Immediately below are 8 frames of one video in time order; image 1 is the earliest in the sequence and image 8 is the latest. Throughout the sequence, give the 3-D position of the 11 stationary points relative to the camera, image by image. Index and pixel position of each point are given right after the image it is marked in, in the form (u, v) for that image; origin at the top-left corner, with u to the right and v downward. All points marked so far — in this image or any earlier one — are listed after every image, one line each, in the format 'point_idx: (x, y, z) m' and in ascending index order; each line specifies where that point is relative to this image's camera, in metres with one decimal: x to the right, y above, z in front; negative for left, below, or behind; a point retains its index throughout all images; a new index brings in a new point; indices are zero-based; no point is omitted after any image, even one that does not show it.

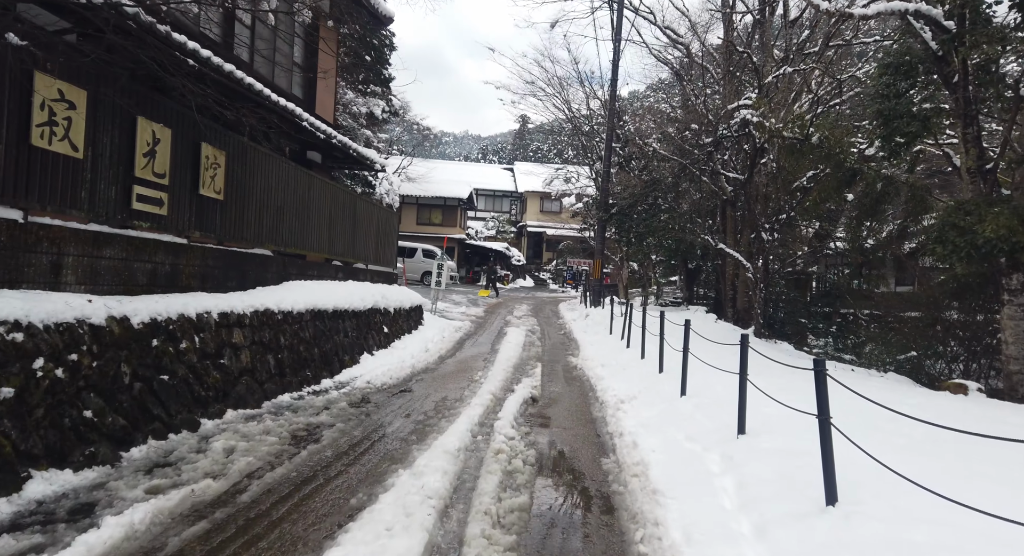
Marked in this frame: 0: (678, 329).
0: (+3.3, -1.2, +12.3) m
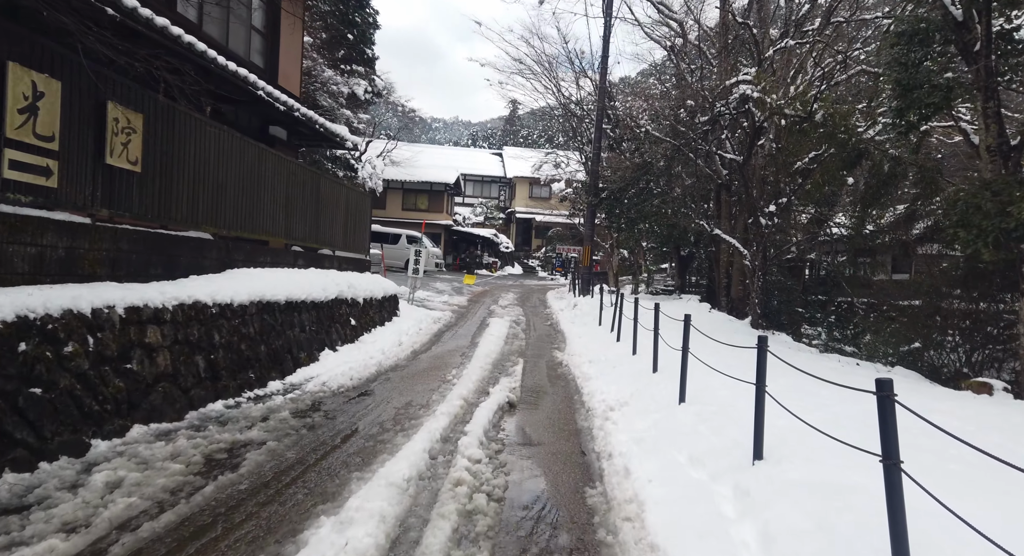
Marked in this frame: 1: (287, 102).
0: (+2.9, -1.0, +11.4) m
1: (-3.5, +2.8, +10.0) m
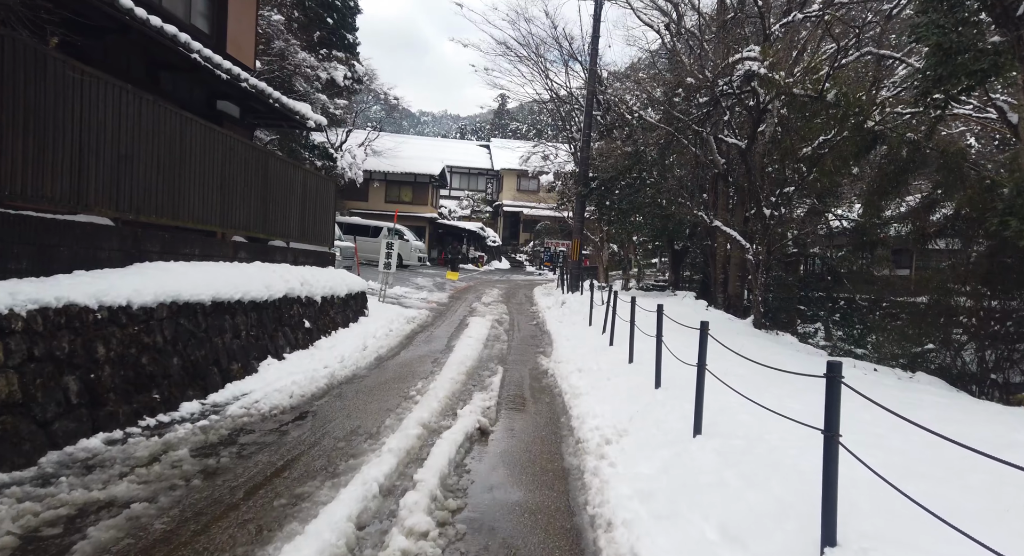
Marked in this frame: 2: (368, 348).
0: (+2.6, -0.9, +10.3) m
1: (-3.8, +2.8, +8.7) m
2: (-2.0, -1.0, +9.1) m
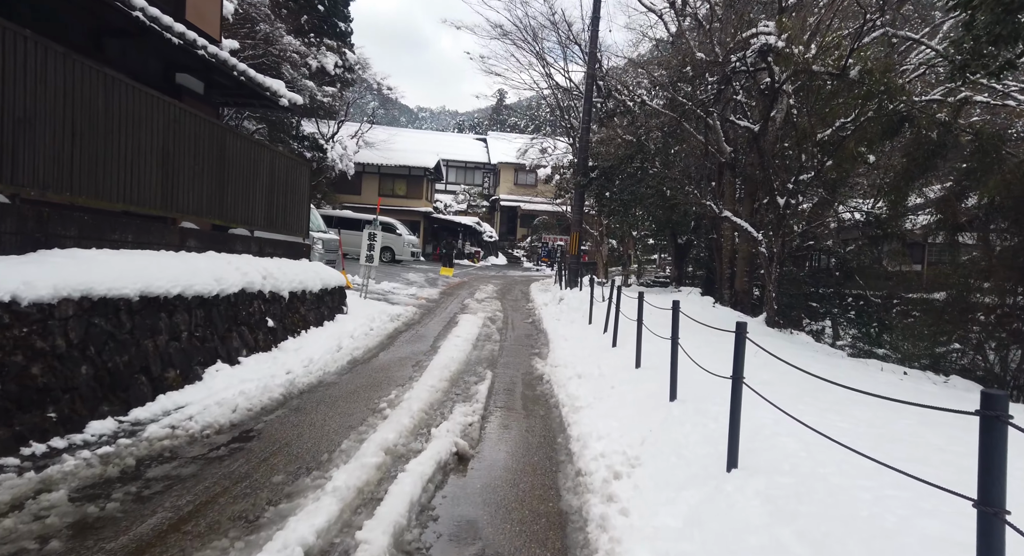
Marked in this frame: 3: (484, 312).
0: (+2.5, -0.8, +9.3) m
1: (-3.9, +2.9, +7.7) m
2: (-2.1, -0.9, +8.1) m
3: (-0.6, -0.7, +13.5) m
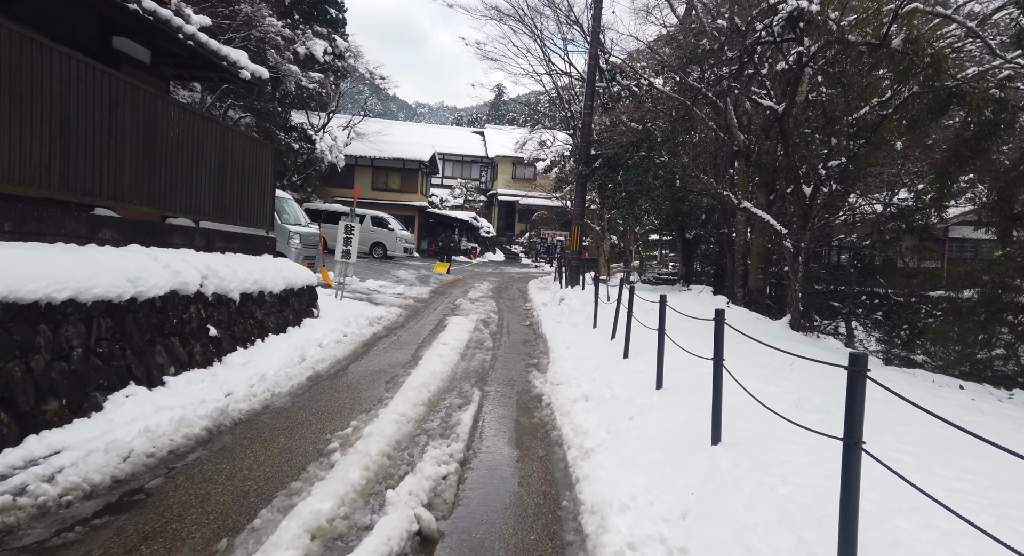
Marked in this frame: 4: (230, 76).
0: (+2.4, -0.8, +8.1) m
1: (-4.0, +2.9, +6.4) m
2: (-2.2, -0.9, +6.9) m
3: (-0.7, -0.7, +12.2) m
4: (-3.9, +2.8, +8.8) m
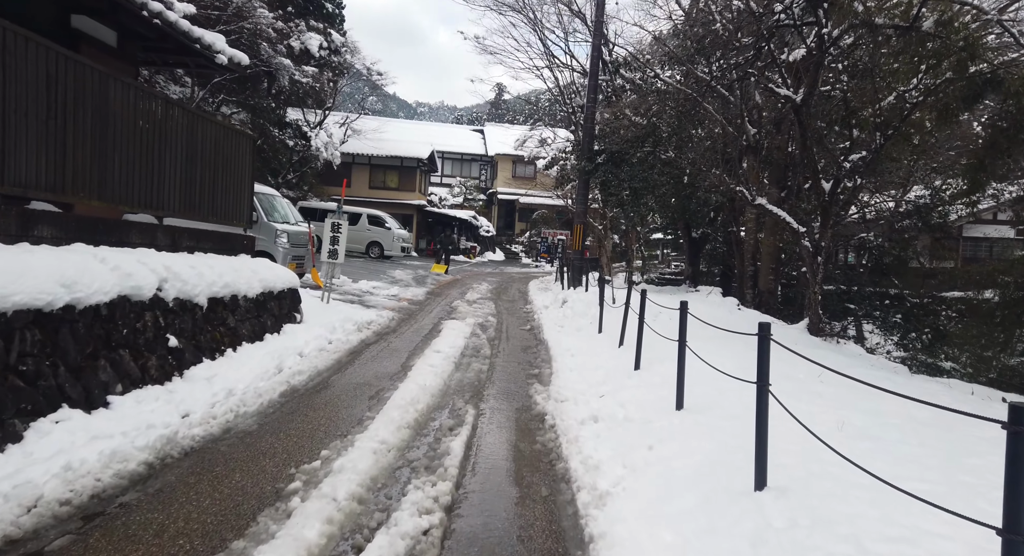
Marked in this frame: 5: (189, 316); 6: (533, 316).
0: (+2.4, -0.8, +7.4) m
1: (-4.0, +2.9, +5.7) m
2: (-2.2, -0.9, +6.2) m
3: (-0.7, -0.7, +11.5) m
4: (-3.9, +2.8, +8.1) m
5: (-2.9, -0.3, +5.6) m
6: (+0.4, -0.7, +12.0) m
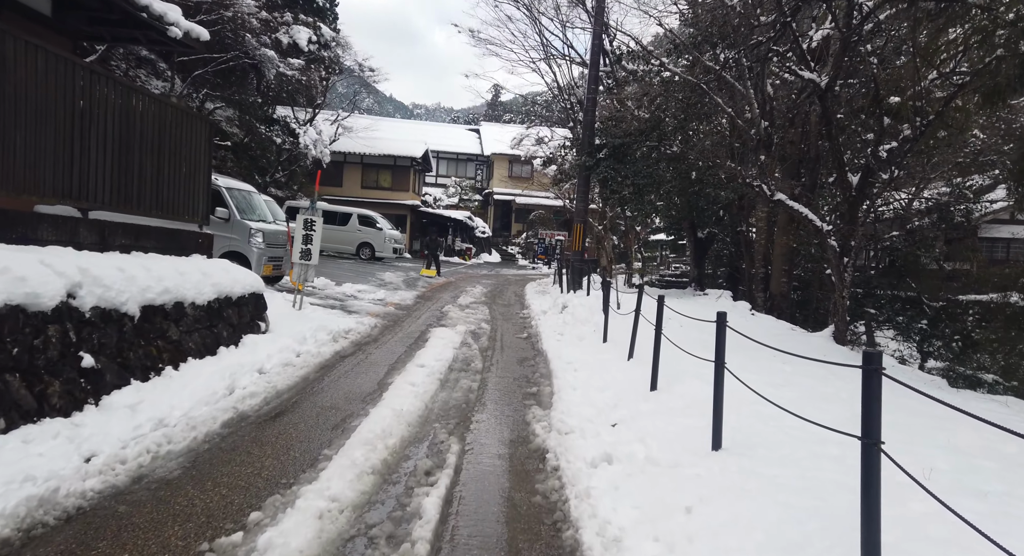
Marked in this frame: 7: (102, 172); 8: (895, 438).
0: (+2.4, -0.8, +6.4) m
1: (-4.0, +2.9, +4.7) m
2: (-2.3, -0.9, +5.2) m
3: (-0.8, -0.7, +10.5) m
4: (-4.0, +2.7, +7.1) m
5: (-2.9, -0.4, +4.6) m
6: (+0.3, -0.8, +11.0) m
7: (-3.4, +0.9, +5.3) m
8: (+2.5, -1.0, +4.1) m
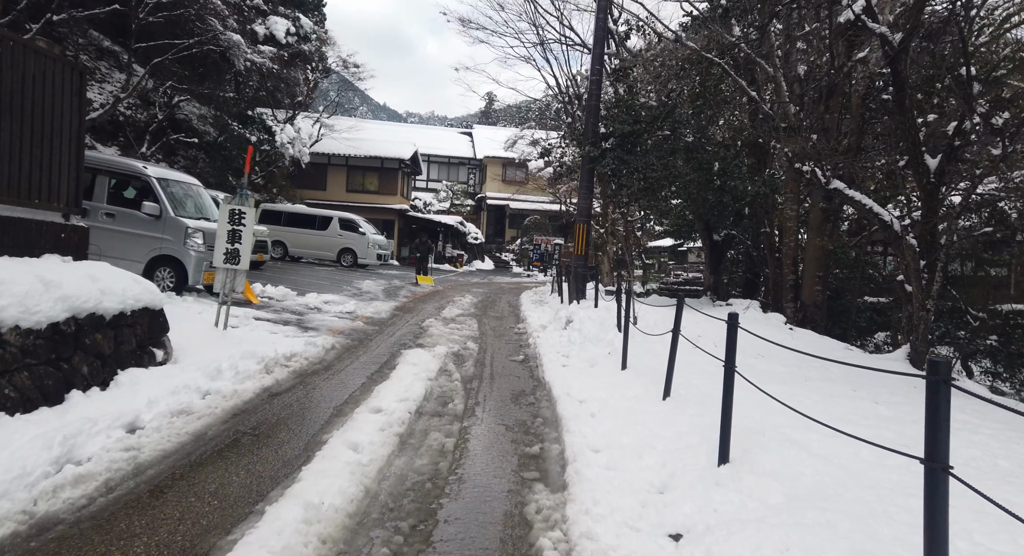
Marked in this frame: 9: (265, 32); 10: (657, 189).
0: (+2.3, -0.9, +4.5) m
1: (-4.1, +2.8, +2.8) m
2: (-2.3, -1.0, +3.2) m
3: (-0.9, -0.8, +8.6) m
4: (-4.0, +2.6, +5.2) m
5: (-2.9, -0.4, +2.7) m
6: (+0.2, -0.9, +9.0) m
7: (-3.4, +0.8, +3.3) m
8: (+2.4, -1.0, +2.1) m
9: (-8.0, +8.0, +20.1) m
10: (+3.0, +1.8, +13.3) m
